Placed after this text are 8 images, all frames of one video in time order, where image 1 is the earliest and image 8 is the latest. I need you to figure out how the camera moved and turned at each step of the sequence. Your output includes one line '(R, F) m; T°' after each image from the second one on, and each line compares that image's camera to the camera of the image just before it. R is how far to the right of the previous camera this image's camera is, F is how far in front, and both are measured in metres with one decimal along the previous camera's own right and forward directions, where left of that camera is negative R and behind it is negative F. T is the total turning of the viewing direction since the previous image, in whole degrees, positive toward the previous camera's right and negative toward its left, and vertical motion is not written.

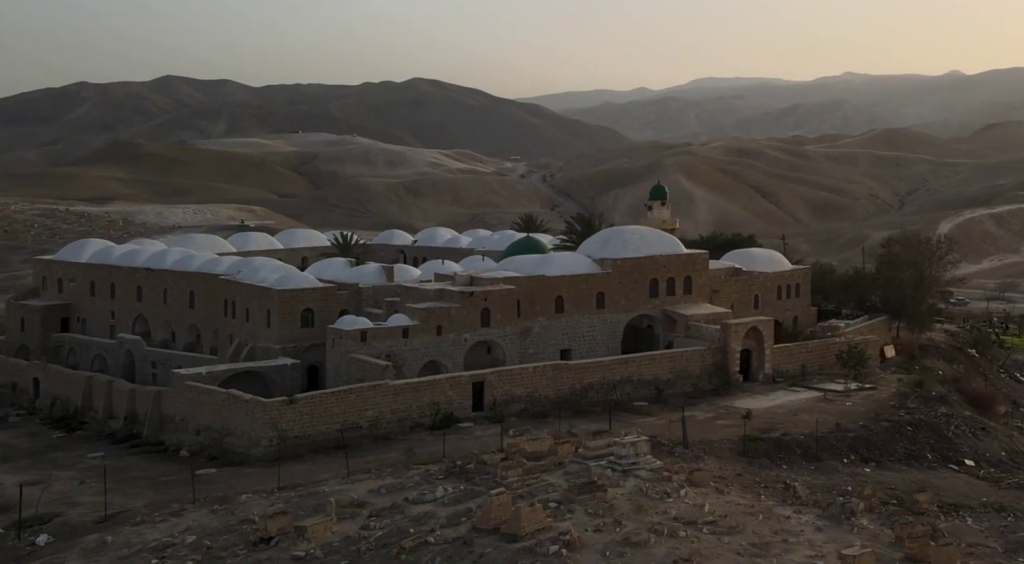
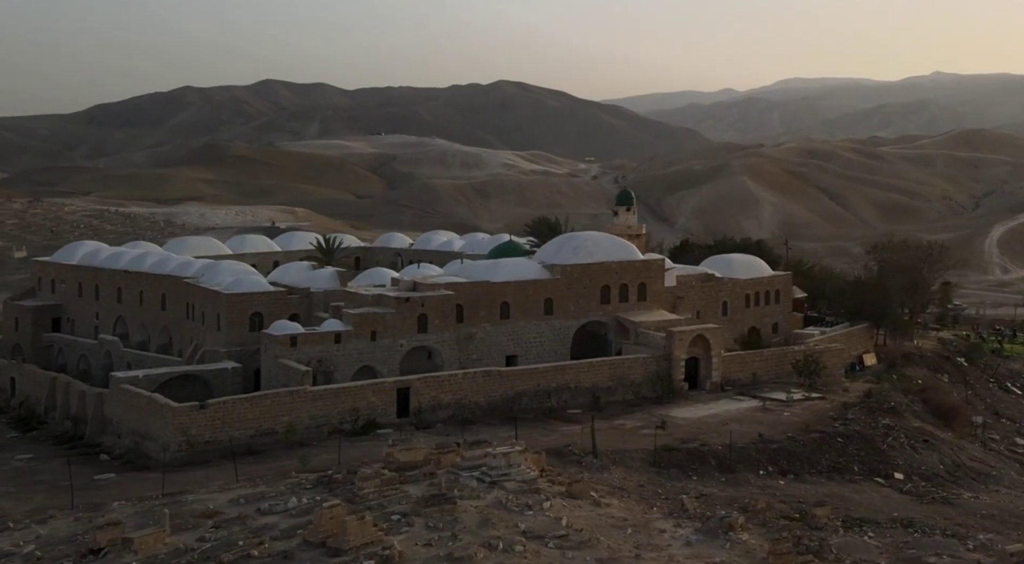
(+2.0, +0.4) m; -2°
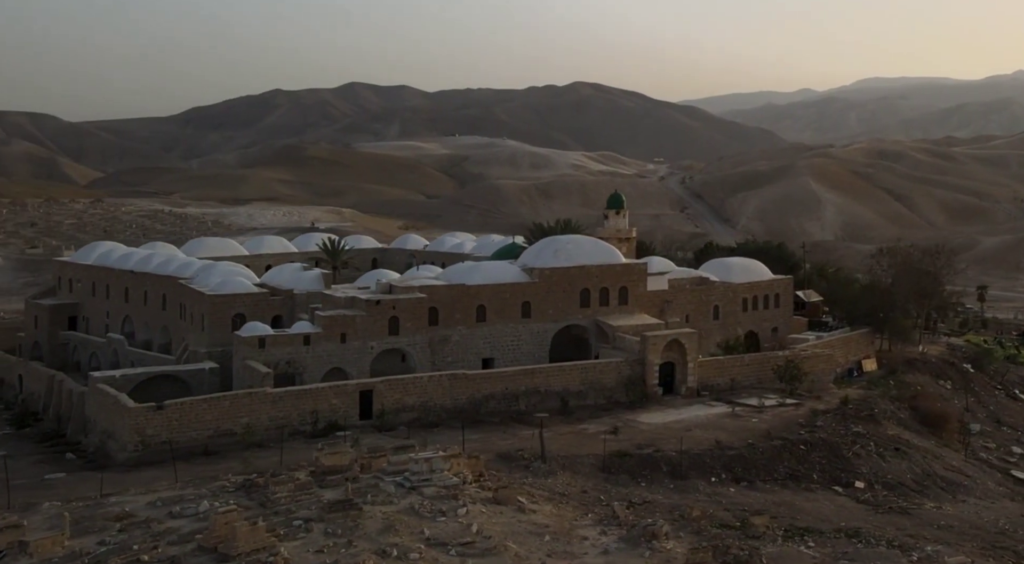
(+1.4, +0.1) m; -2°
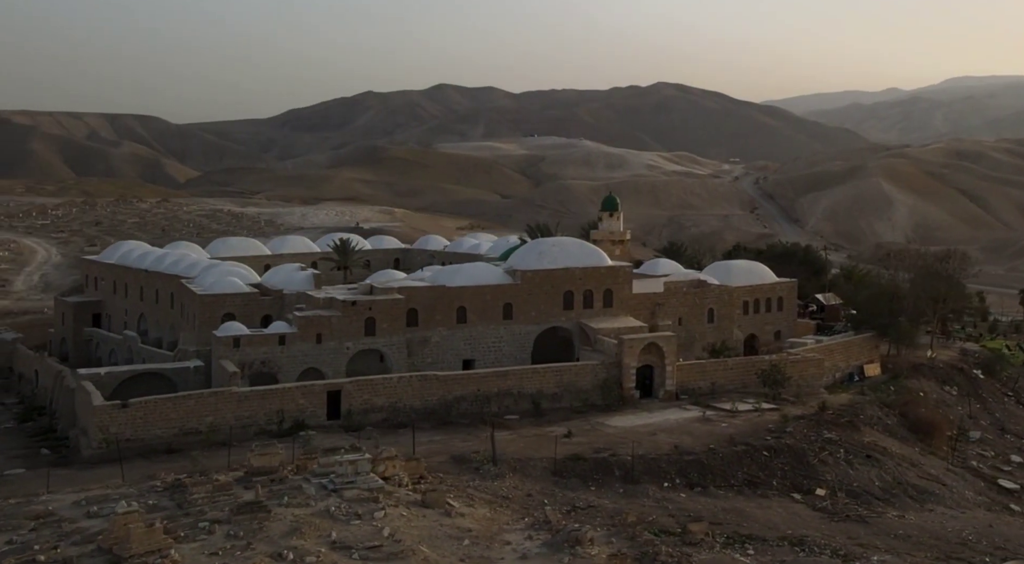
(+1.4, +0.1) m; -2°
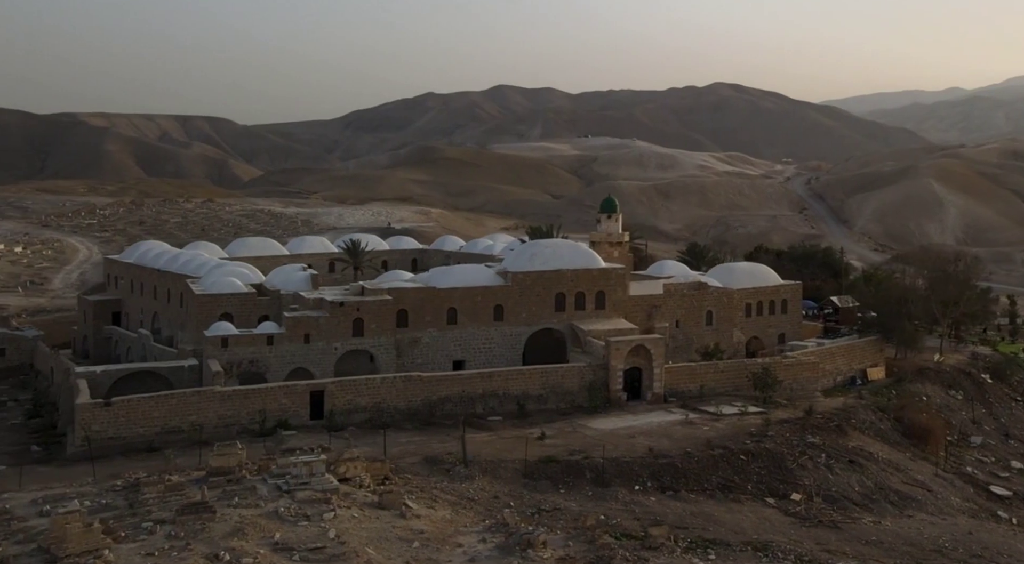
(+0.9, 0.0) m; -2°
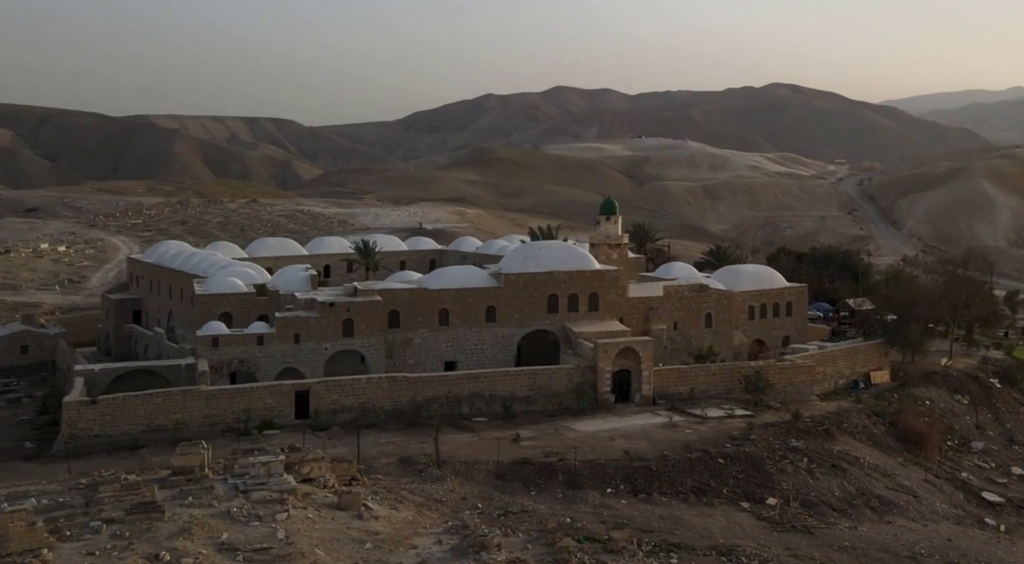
(+0.9, 0.0) m; -2°
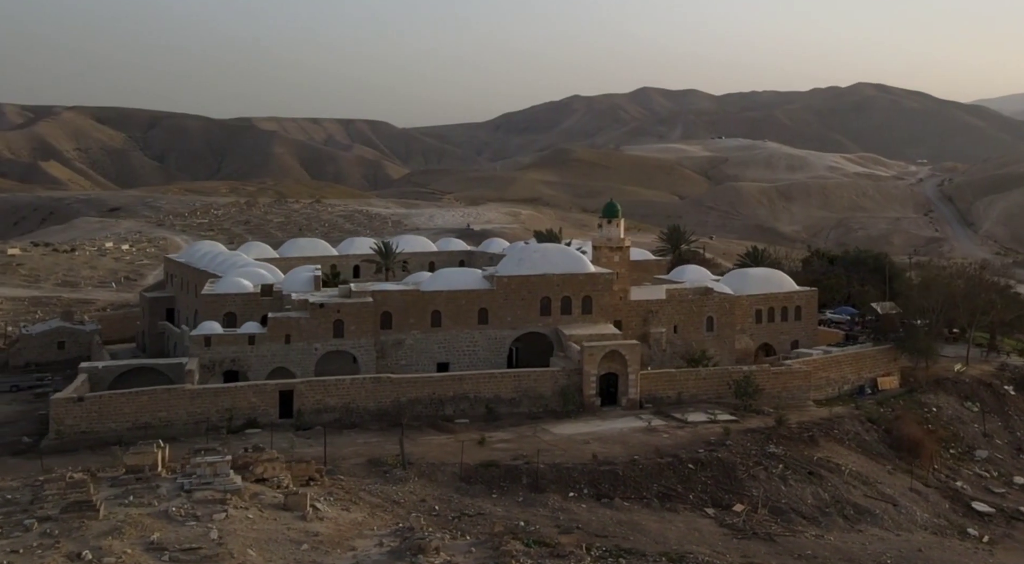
(+1.3, -0.1) m; -3°
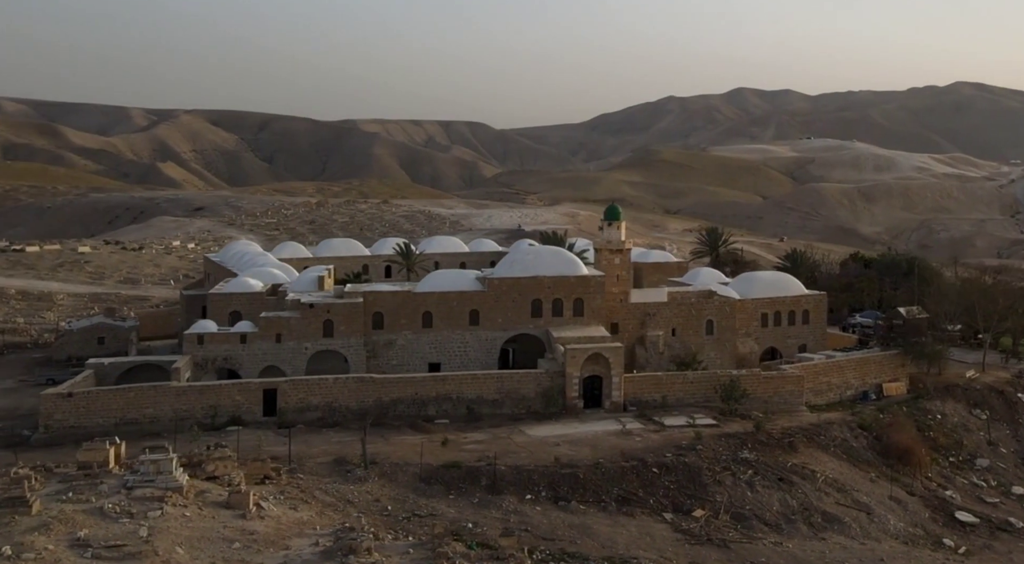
(+1.5, -0.2) m; -3°
